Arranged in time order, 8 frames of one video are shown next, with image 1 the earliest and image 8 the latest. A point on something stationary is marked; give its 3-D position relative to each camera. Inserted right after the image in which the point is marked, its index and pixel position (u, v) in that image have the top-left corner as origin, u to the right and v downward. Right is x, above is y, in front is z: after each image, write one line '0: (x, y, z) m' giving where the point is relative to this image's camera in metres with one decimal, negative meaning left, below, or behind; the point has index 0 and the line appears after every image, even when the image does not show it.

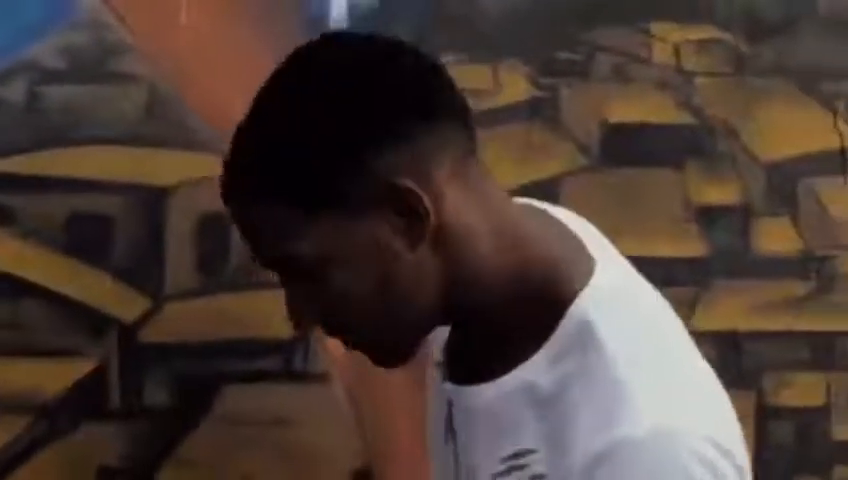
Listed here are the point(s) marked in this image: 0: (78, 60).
0: (-0.5, +0.3, +2.1) m
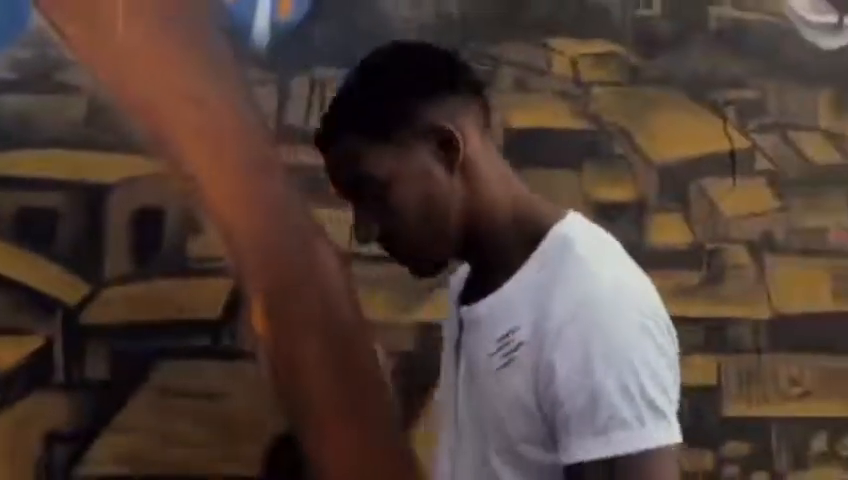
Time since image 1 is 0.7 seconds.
0: (-0.5, +0.2, +2.0) m
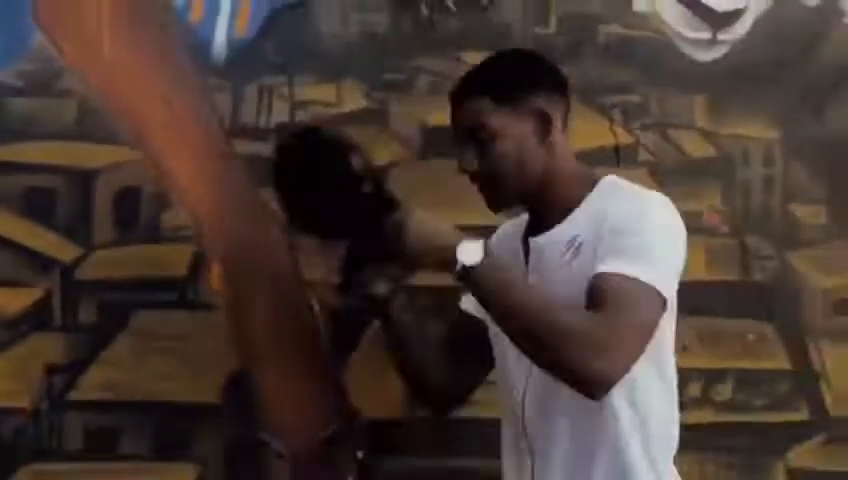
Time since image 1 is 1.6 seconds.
0: (-0.7, +0.3, +2.5) m
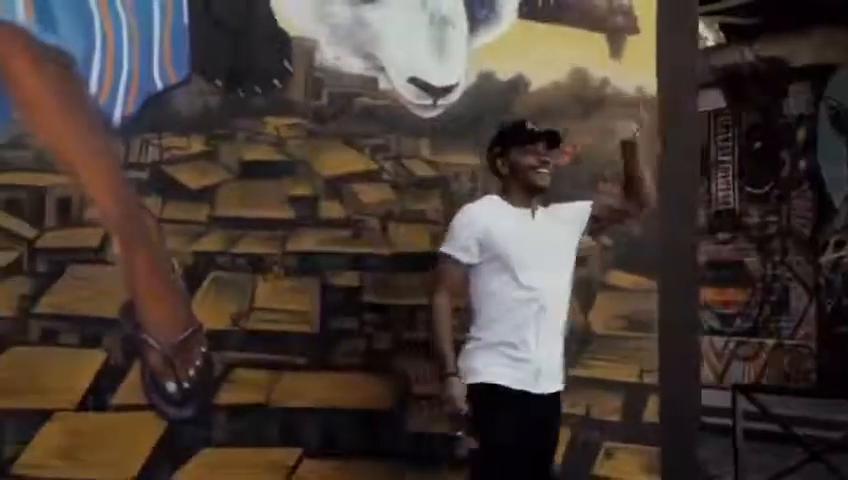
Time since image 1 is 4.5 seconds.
0: (-1.3, +0.3, +4.6) m
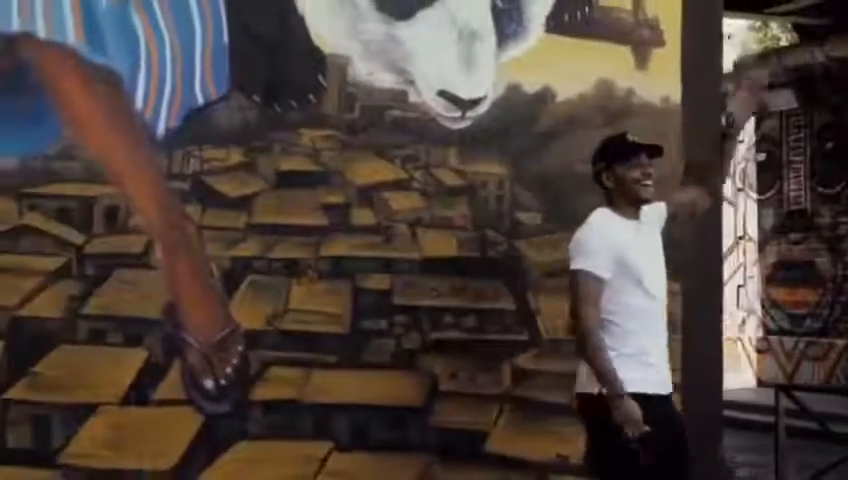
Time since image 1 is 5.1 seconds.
0: (-1.3, +0.3, +5.0) m
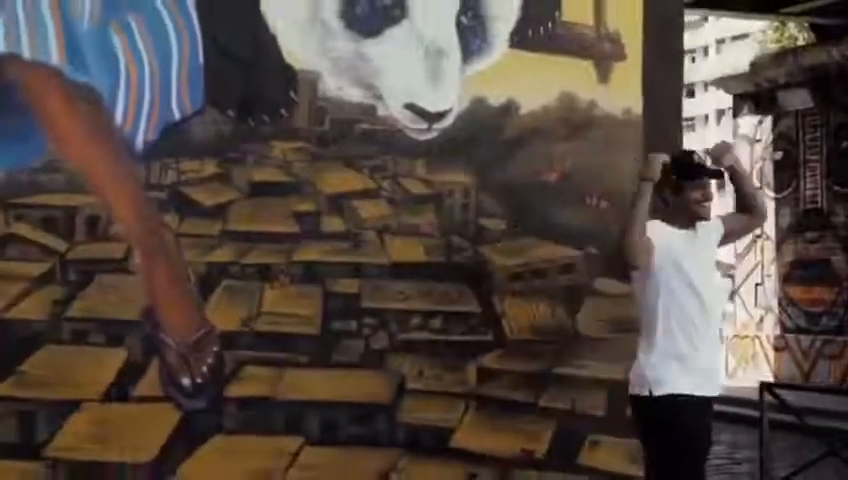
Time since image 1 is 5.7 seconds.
0: (-1.4, +0.3, +5.3) m
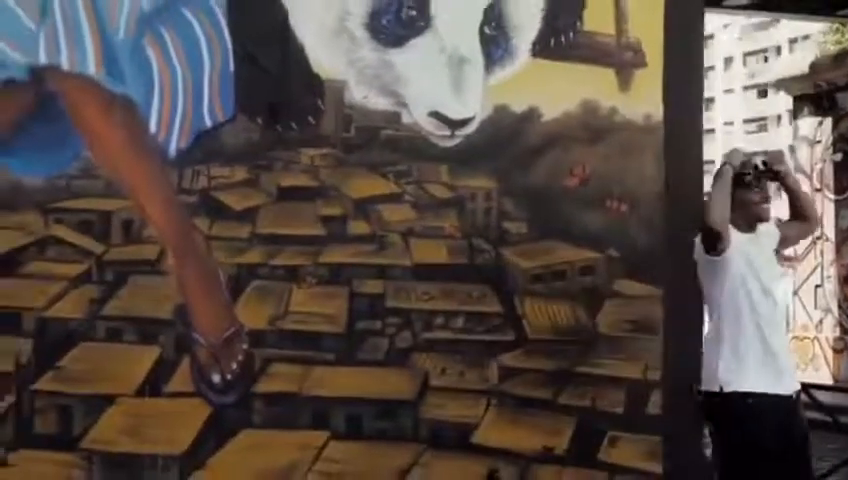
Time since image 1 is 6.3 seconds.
0: (-1.3, +0.3, +5.6) m
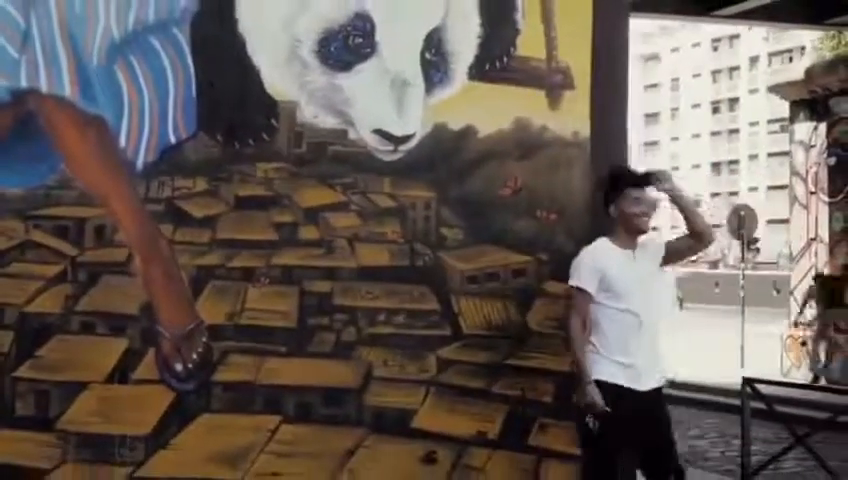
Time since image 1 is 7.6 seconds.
0: (-1.6, +0.3, +6.3) m
